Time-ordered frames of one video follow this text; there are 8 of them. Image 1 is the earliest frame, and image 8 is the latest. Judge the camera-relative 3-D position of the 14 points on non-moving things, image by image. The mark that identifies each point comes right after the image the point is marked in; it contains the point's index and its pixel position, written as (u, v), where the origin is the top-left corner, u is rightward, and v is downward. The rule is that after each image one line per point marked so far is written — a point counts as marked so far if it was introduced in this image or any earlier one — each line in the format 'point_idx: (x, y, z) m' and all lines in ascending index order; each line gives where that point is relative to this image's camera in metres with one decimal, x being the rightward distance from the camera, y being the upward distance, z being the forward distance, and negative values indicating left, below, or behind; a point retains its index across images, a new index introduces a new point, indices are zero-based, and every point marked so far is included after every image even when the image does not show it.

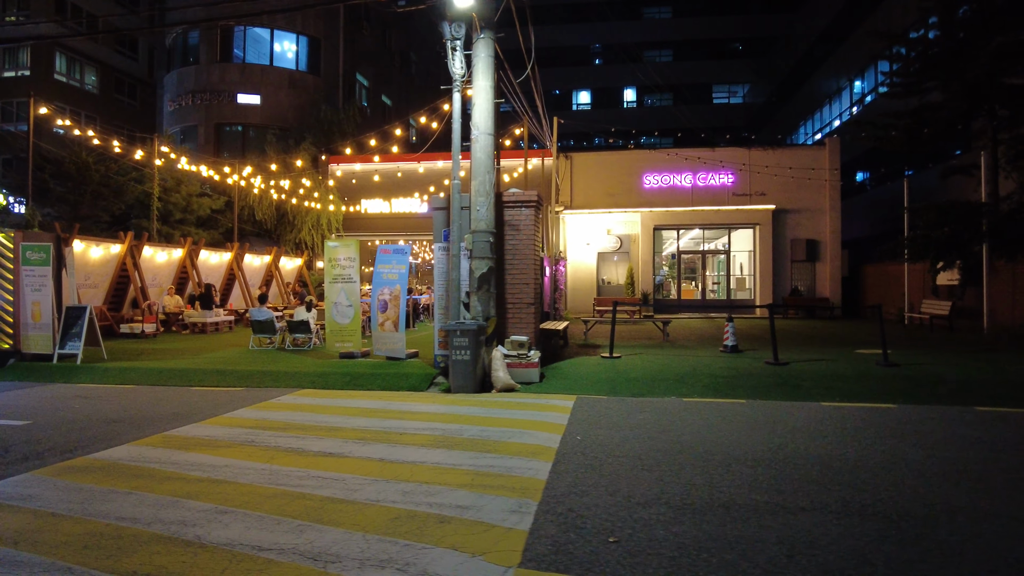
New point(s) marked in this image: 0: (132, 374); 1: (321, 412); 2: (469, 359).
0: (-7.4, -1.7, +11.9) m
1: (-2.6, -1.7, +8.6) m
2: (-0.6, -1.2, +10.1) m
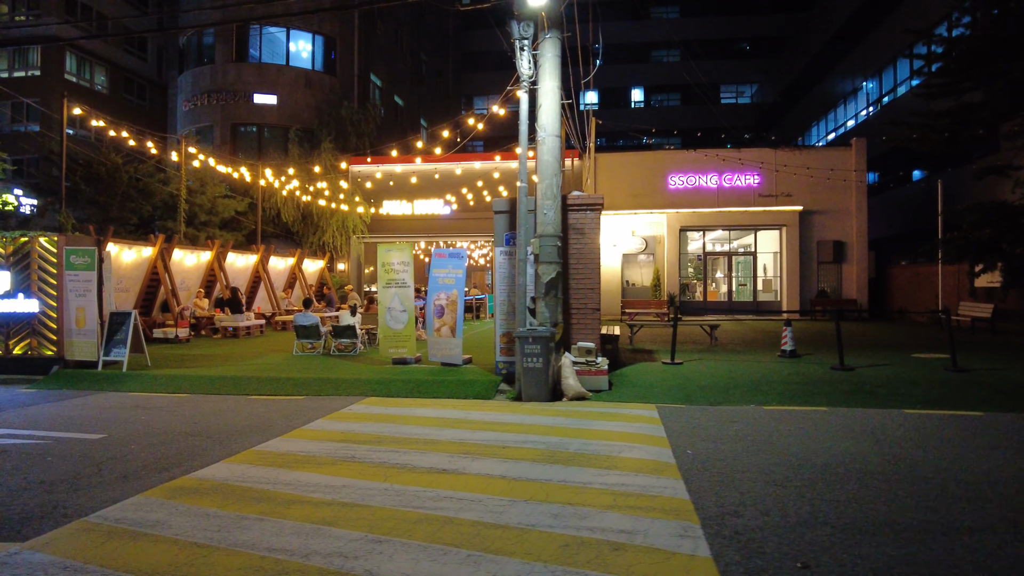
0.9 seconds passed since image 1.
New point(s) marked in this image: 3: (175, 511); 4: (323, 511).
0: (-6.2, -1.8, +11.6) m
1: (-1.4, -1.8, +8.3) m
2: (+0.5, -1.3, +9.9) m
3: (-2.7, -1.8, +4.9) m
4: (-1.5, -1.8, +5.0) m
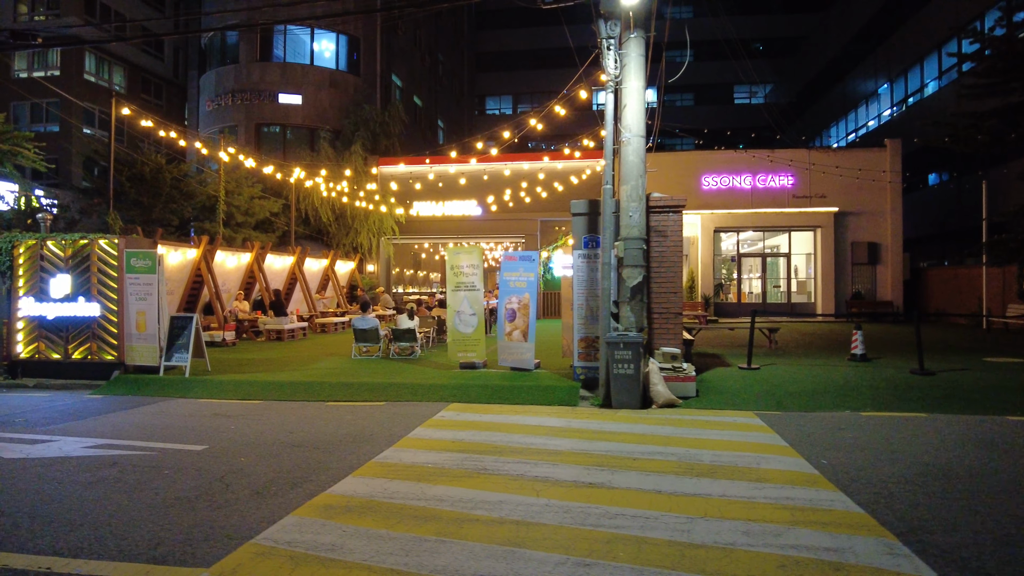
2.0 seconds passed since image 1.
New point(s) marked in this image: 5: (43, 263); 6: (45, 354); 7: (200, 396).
0: (-4.8, -1.8, +11.3) m
1: (0.0, -1.9, +8.1) m
2: (+1.9, -1.3, +9.7) m
3: (-1.3, -1.9, +4.7) m
4: (-0.1, -1.9, +4.7) m
5: (-9.6, +0.5, +12.6) m
6: (-9.6, -1.3, +12.6) m
7: (-5.7, -2.0, +11.2) m
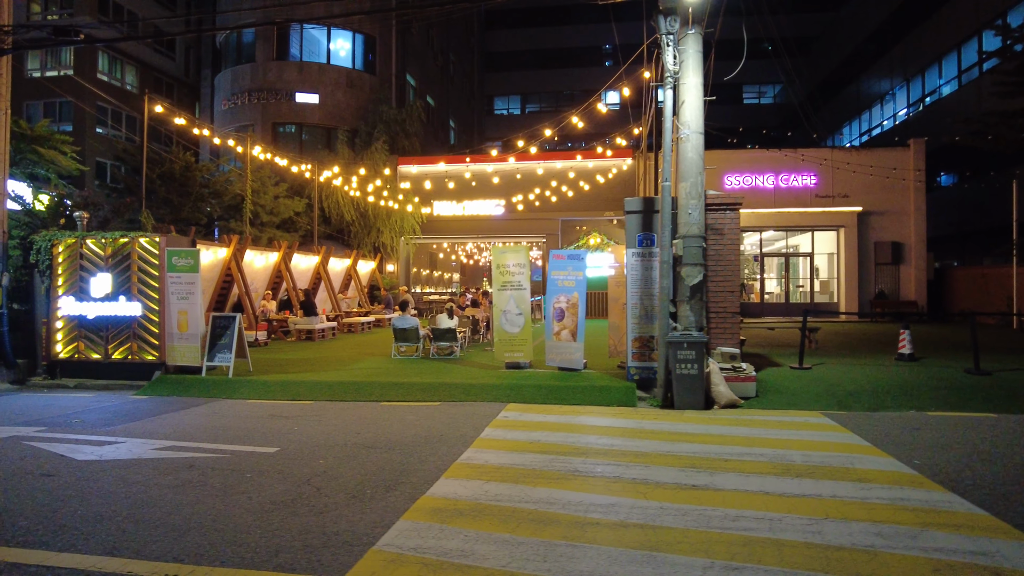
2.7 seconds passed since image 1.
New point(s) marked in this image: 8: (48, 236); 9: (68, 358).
0: (-3.9, -1.8, +11.2) m
1: (+0.9, -1.9, +7.9) m
2: (+2.9, -1.3, +9.5) m
3: (-0.3, -1.8, +4.6) m
4: (+0.9, -1.8, +4.6) m
5: (-8.7, +0.5, +12.4) m
6: (-8.7, -1.3, +12.4) m
7: (-4.8, -2.0, +11.1) m
8: (-9.5, +1.1, +12.5) m
9: (-9.0, -1.4, +12.5) m
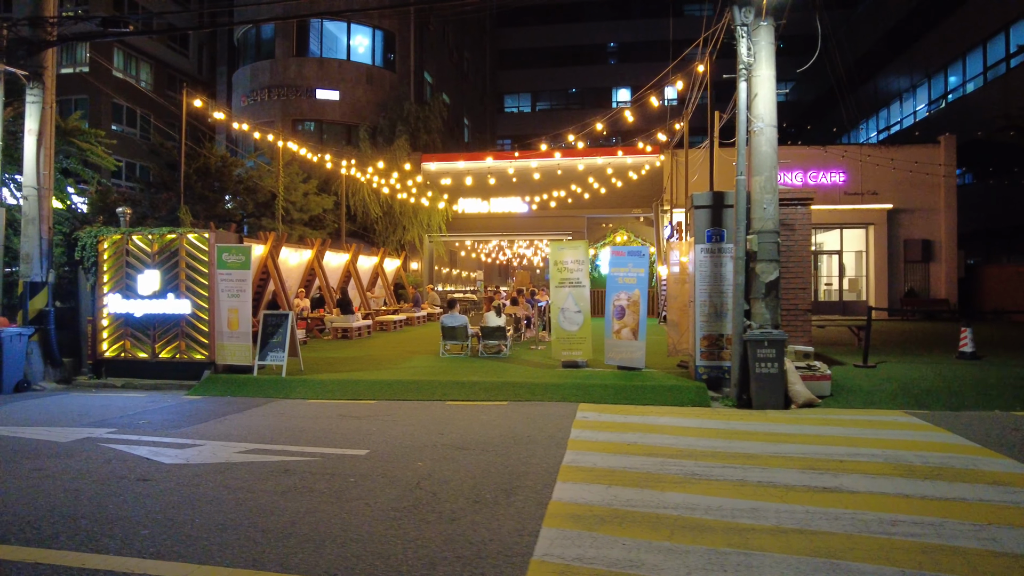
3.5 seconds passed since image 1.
0: (-2.8, -1.8, +10.9) m
1: (+2.0, -1.8, +7.7) m
2: (+4.0, -1.3, +9.3) m
3: (+0.8, -1.8, +4.3) m
4: (+2.0, -1.8, +4.3) m
5: (-7.6, +0.6, +12.1) m
6: (-7.6, -1.3, +12.2) m
7: (-3.6, -1.9, +10.8) m
8: (-8.4, +1.1, +12.2) m
9: (-7.9, -1.4, +12.2) m
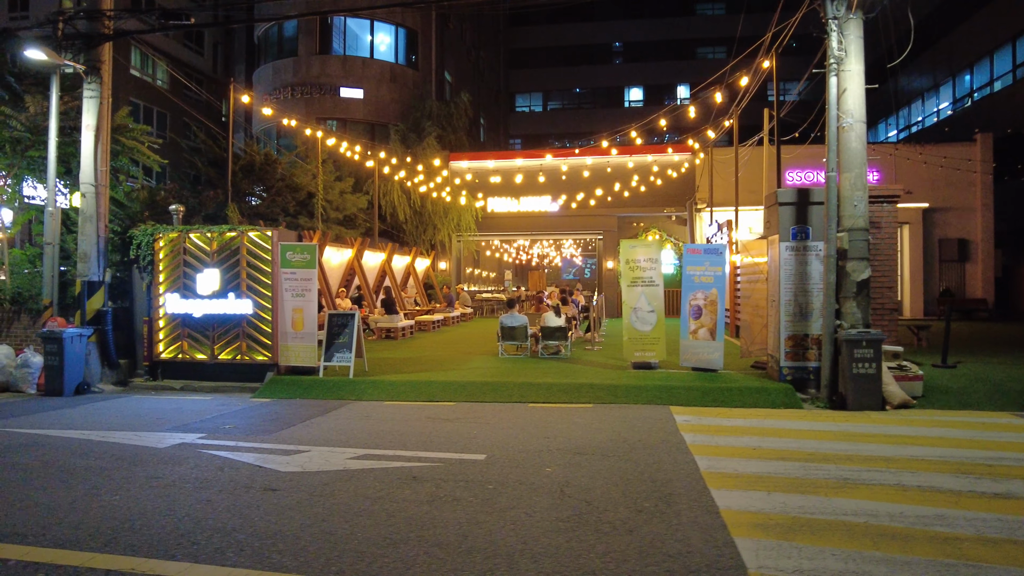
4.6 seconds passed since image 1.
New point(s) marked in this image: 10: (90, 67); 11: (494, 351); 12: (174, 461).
0: (-1.4, -1.8, +10.6) m
1: (+3.4, -1.8, +7.4) m
2: (+5.3, -1.2, +9.0) m
3: (+2.2, -1.8, +4.0) m
4: (+3.4, -1.8, +4.1) m
5: (-6.3, +0.6, +11.8) m
6: (-6.2, -1.3, +11.8) m
7: (-2.3, -1.9, +10.5) m
8: (-7.1, +1.1, +11.9) m
9: (-6.6, -1.4, +11.9) m
10: (-8.0, +4.2, +11.7) m
11: (-0.4, -1.5, +14.4) m
12: (-3.6, -1.8, +6.5) m
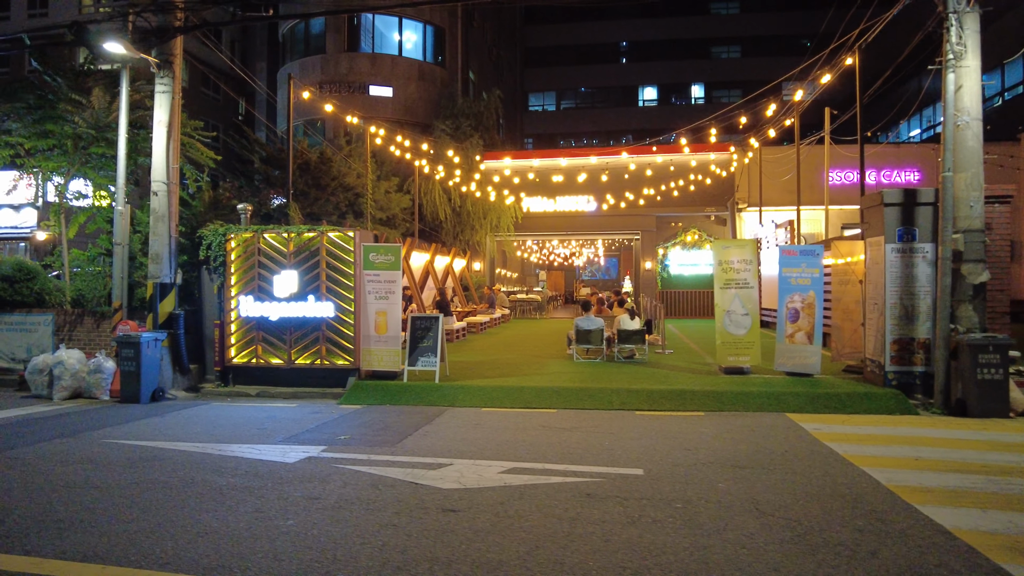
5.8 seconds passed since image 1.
0: (+0.2, -1.8, +10.3) m
1: (+5.0, -1.8, +7.1) m
2: (+7.0, -1.3, +8.7) m
3: (+3.8, -1.8, +3.7) m
4: (+5.1, -1.8, +3.8) m
5: (-4.6, +0.5, +11.4) m
6: (-4.6, -1.3, +11.4) m
7: (-0.7, -1.9, +10.2) m
8: (-5.5, +1.1, +11.5) m
9: (-5.0, -1.4, +11.5) m
10: (-6.4, +4.2, +11.3) m
11: (+1.2, -1.5, +14.1) m
12: (-1.9, -1.9, +6.1) m
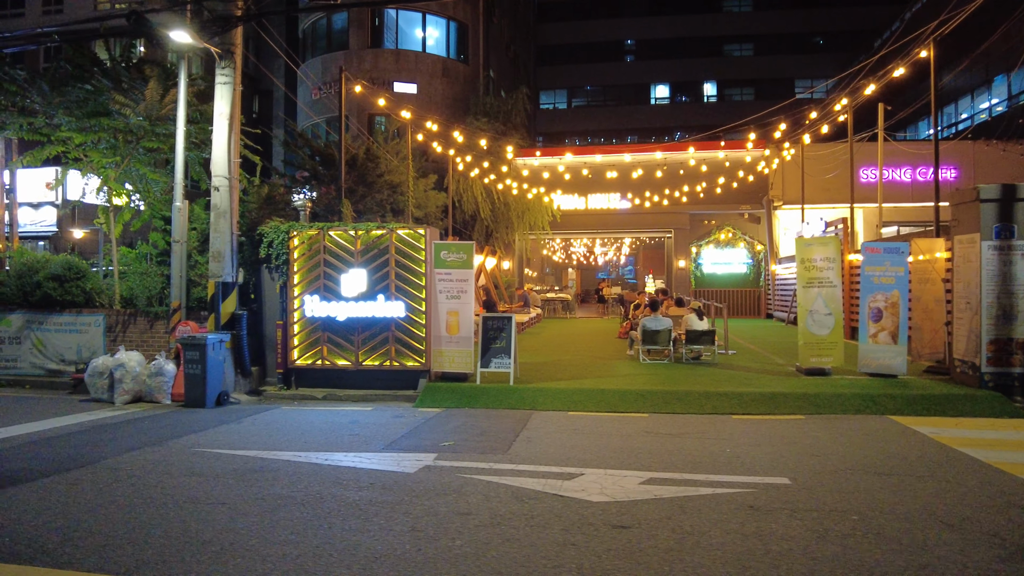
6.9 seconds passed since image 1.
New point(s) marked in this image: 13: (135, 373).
0: (+1.5, -1.8, +9.9) m
1: (+6.4, -1.8, +6.7) m
2: (+8.3, -1.3, +8.4) m
3: (+5.2, -1.8, +3.3) m
4: (+6.4, -1.8, +3.4) m
5: (-3.3, +0.6, +11.0) m
6: (-3.3, -1.3, +11.0) m
7: (+0.7, -1.9, +9.8) m
8: (-4.1, +1.1, +11.1) m
9: (-3.7, -1.4, +11.1) m
10: (-5.1, +4.2, +10.8) m
11: (+2.5, -1.5, +13.7) m
12: (-0.6, -1.9, +5.7) m
13: (-6.3, -1.4, +10.3) m
